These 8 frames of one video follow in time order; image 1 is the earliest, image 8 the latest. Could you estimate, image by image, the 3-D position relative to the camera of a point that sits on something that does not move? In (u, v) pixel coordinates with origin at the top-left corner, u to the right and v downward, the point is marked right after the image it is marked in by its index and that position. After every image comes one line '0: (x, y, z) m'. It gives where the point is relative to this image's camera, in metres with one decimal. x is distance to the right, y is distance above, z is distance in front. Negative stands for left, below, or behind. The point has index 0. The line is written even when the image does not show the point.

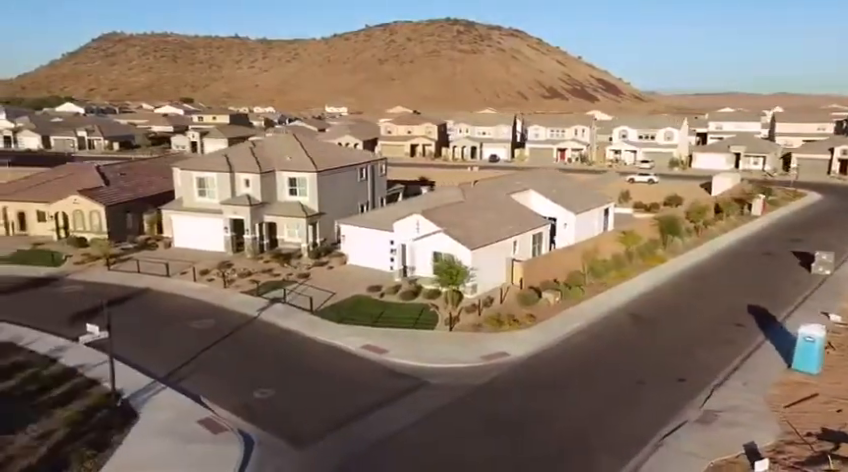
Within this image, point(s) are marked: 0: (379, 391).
0: (-1.4, -4.9, +18.0) m
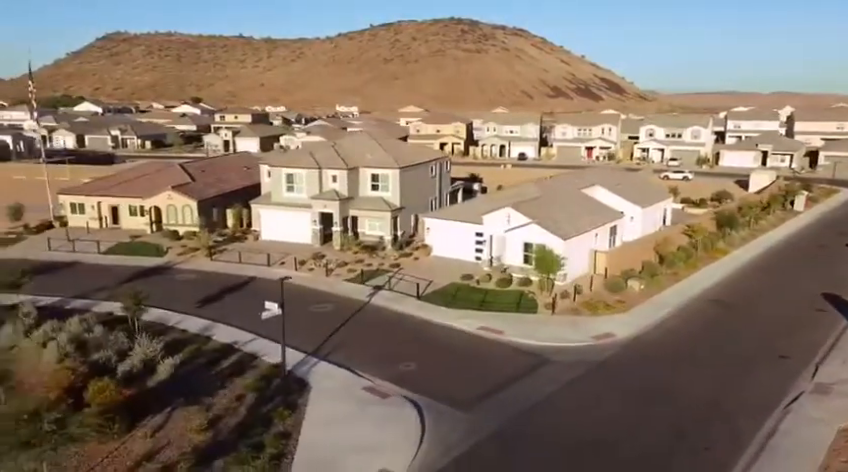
0: (+3.1, -4.5, +19.8) m
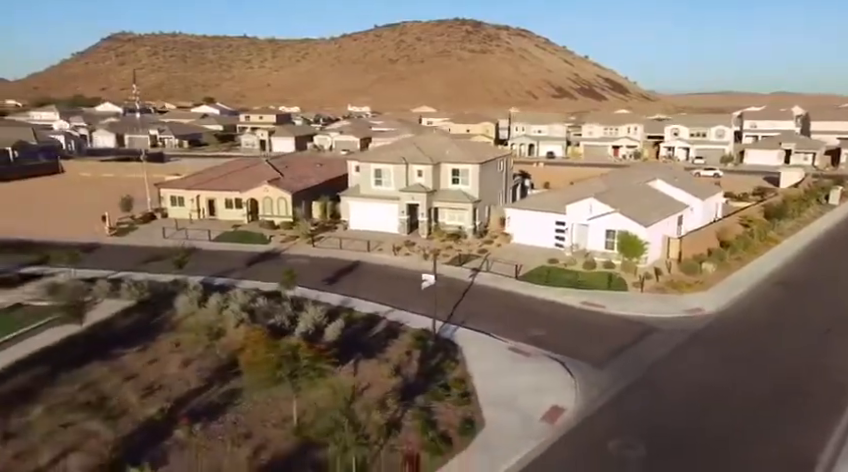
0: (+8.1, -3.9, +22.9) m
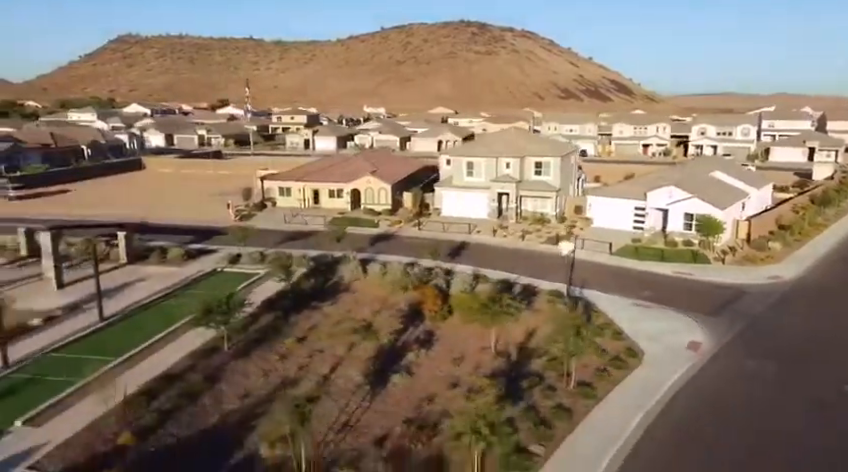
0: (+14.4, -2.8, +27.5) m
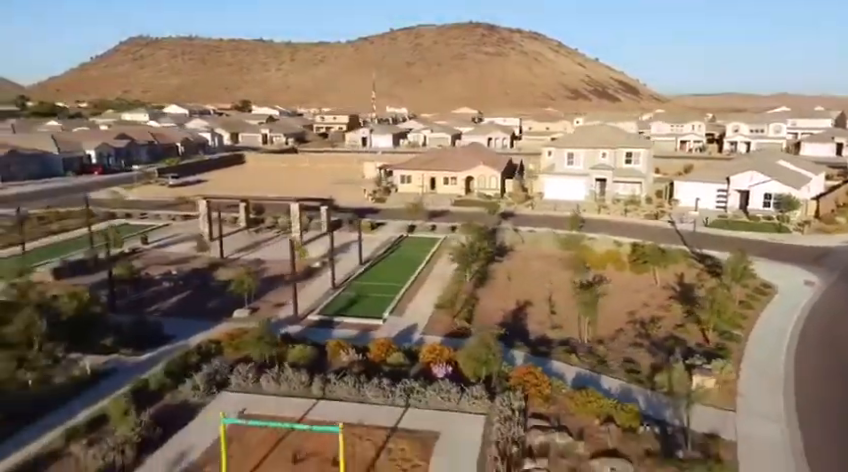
0: (+23.5, -1.0, +34.4) m
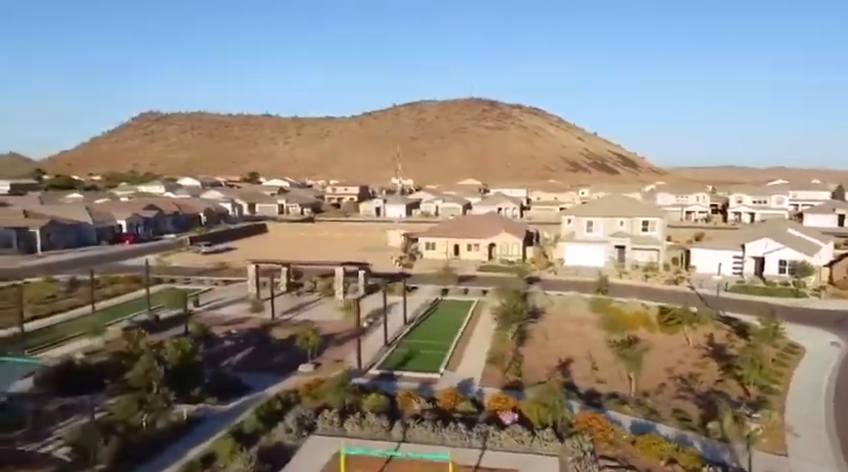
0: (+25.7, -5.0, +35.8) m
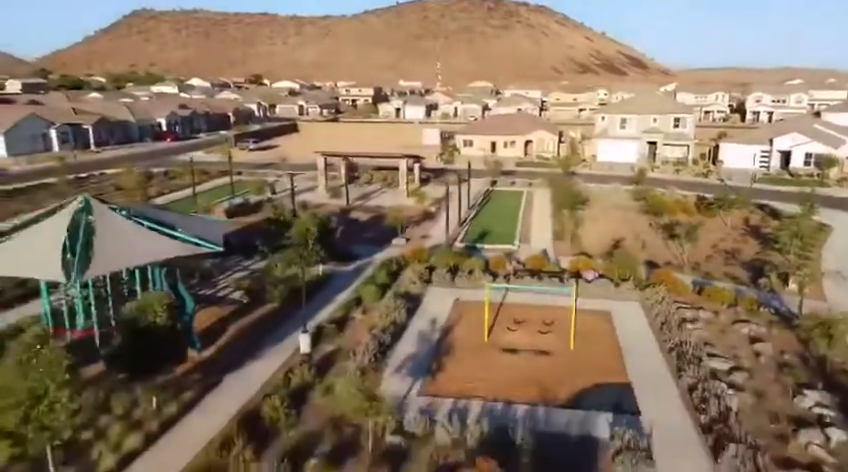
0: (+29.3, +2.2, +38.6) m
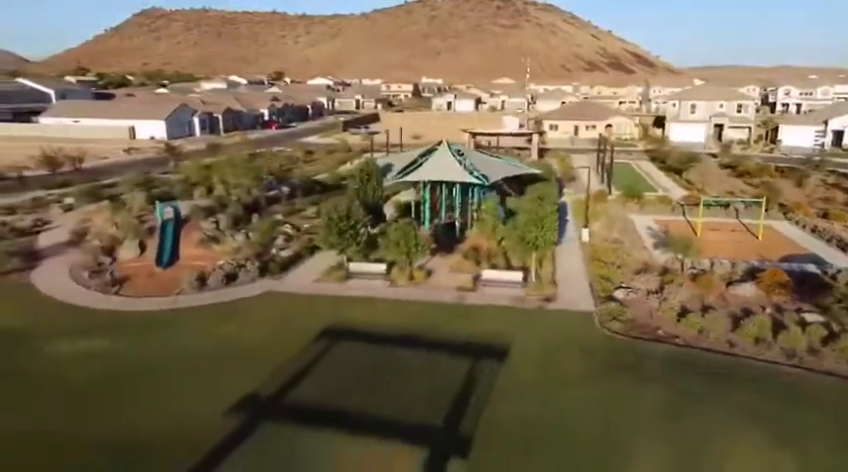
0: (+39.1, +5.2, +45.8) m
